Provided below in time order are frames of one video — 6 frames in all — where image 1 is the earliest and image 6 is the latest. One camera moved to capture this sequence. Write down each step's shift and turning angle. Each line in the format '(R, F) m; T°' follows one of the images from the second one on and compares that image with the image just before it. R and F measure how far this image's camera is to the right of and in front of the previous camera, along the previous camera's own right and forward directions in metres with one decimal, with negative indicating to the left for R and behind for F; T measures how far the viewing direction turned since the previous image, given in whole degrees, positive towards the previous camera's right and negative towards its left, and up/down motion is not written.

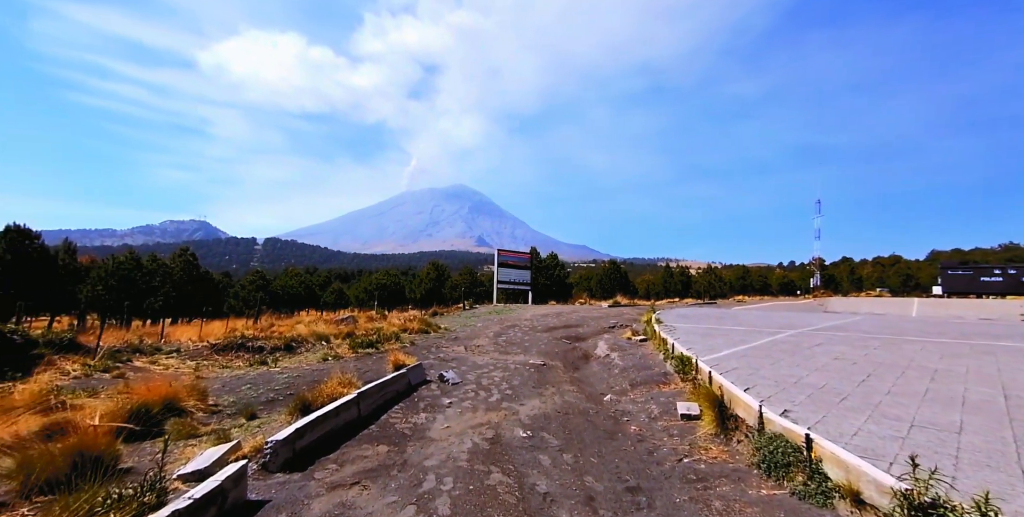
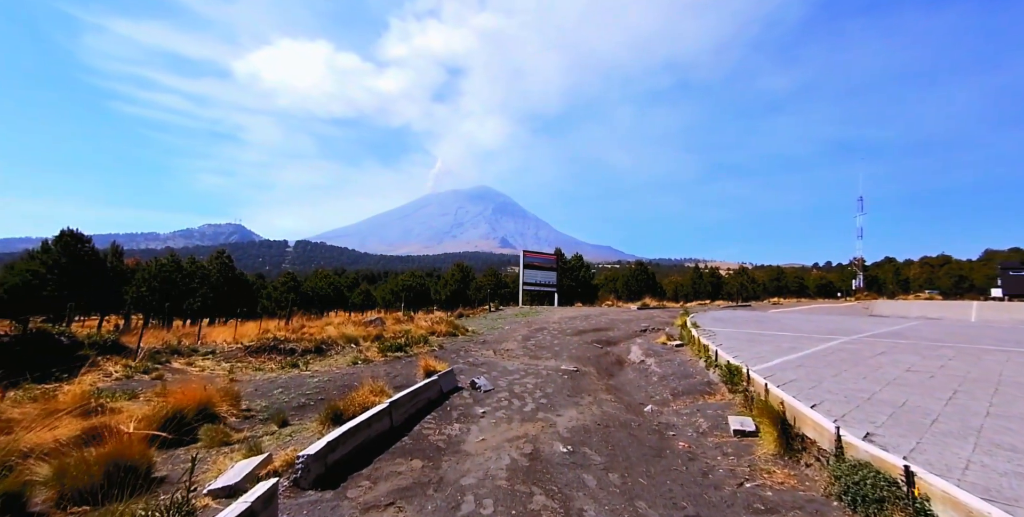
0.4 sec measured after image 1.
(-0.2, +0.3) m; -3°
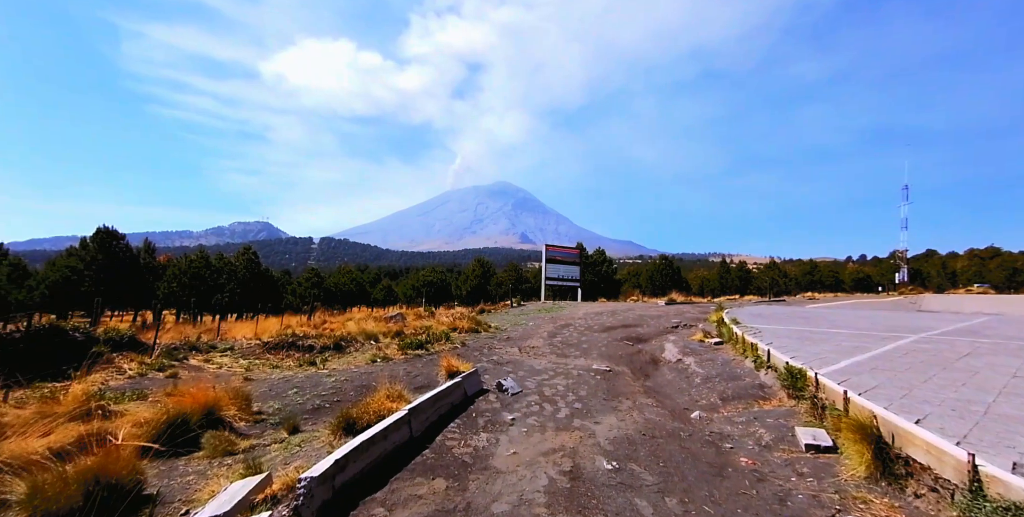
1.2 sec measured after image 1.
(-0.1, +0.7) m; -3°
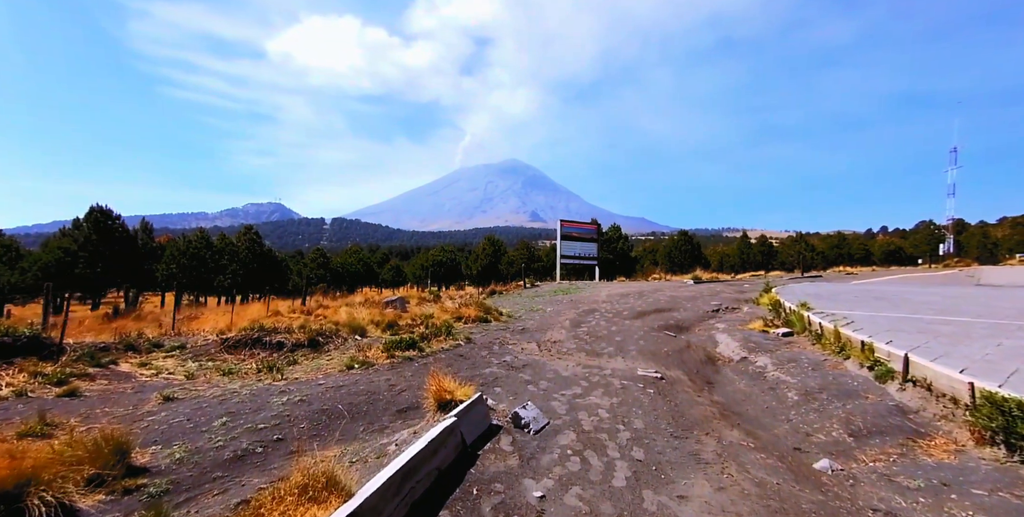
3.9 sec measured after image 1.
(-0.1, +2.6) m; -1°
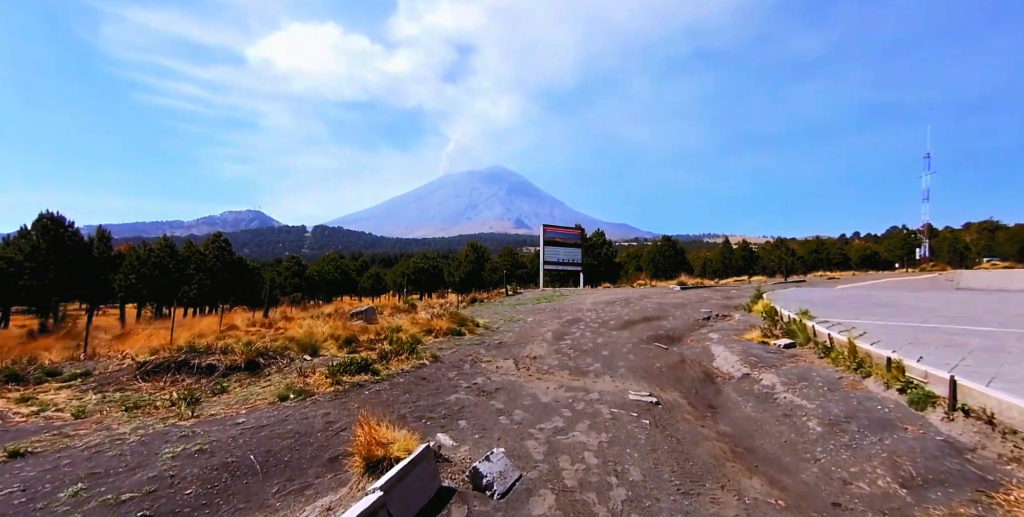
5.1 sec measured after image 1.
(+0.2, +1.2) m; +2°
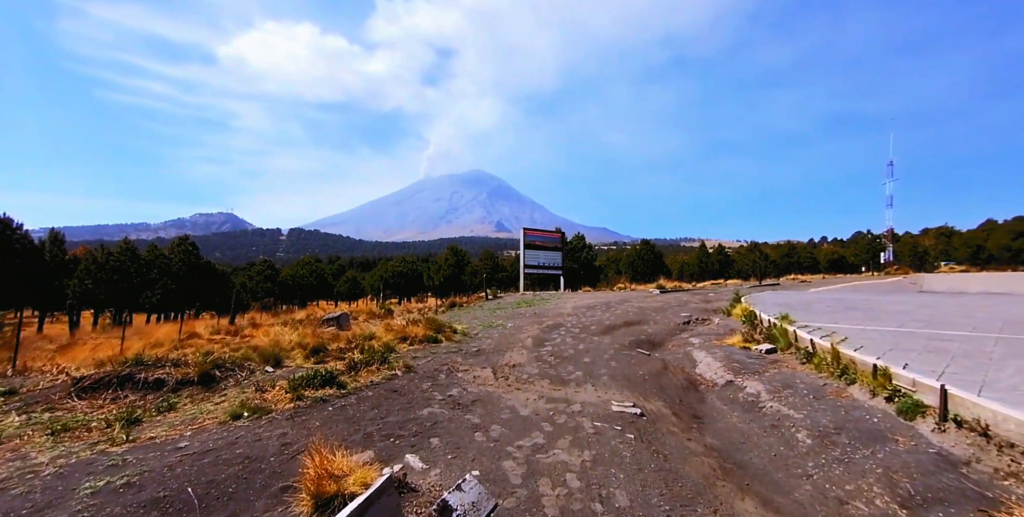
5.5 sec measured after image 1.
(0.0, +0.4) m; +3°
